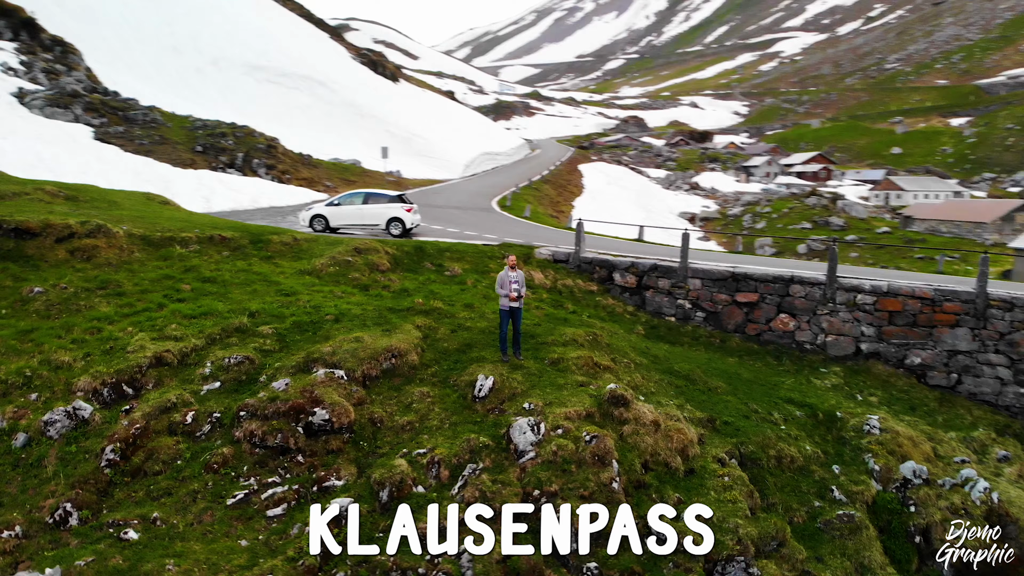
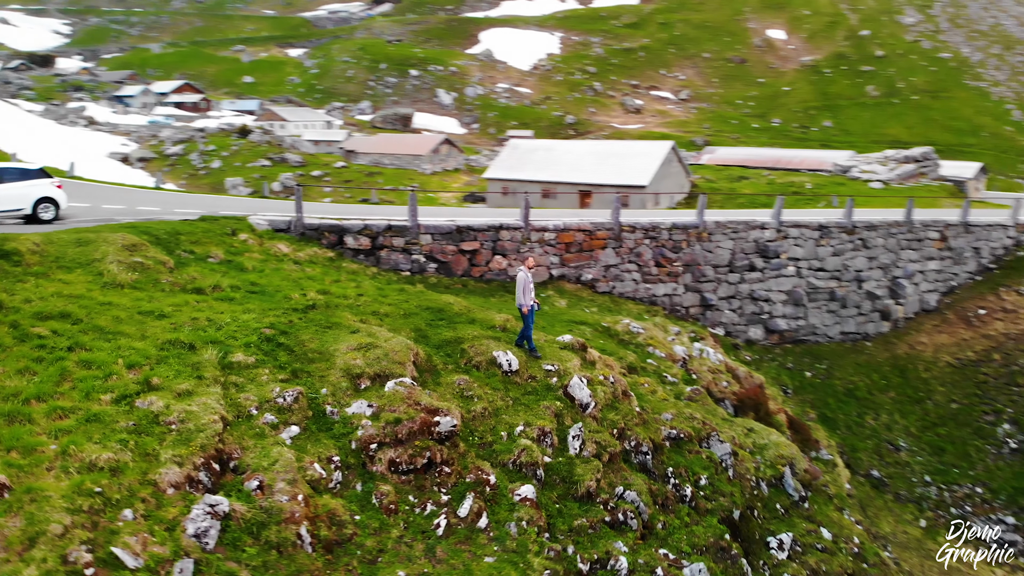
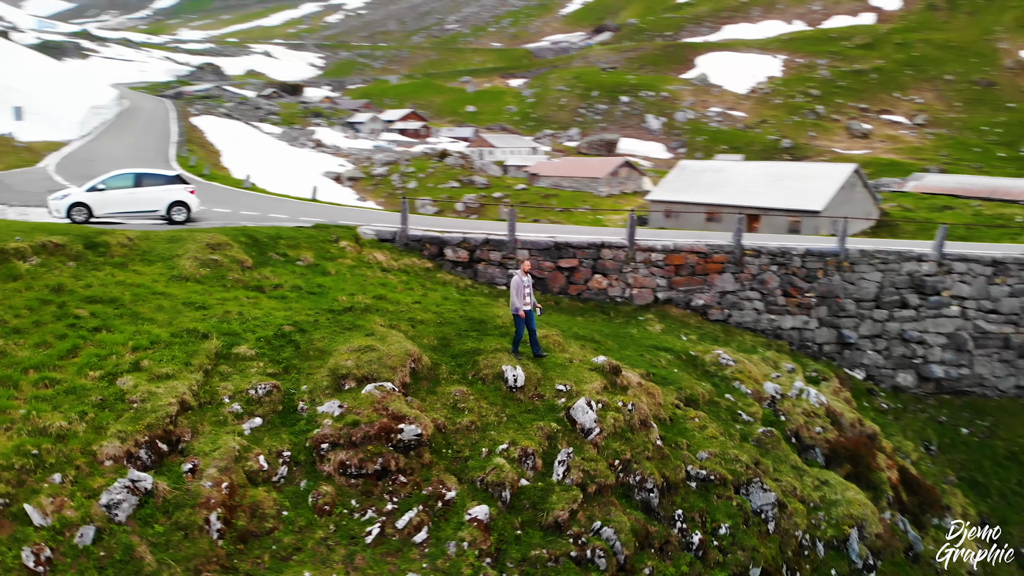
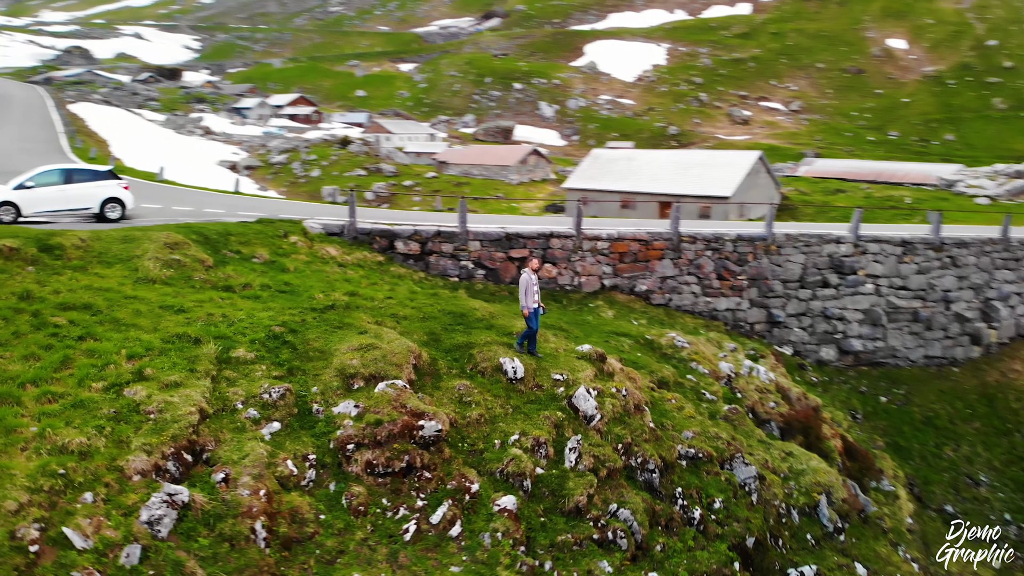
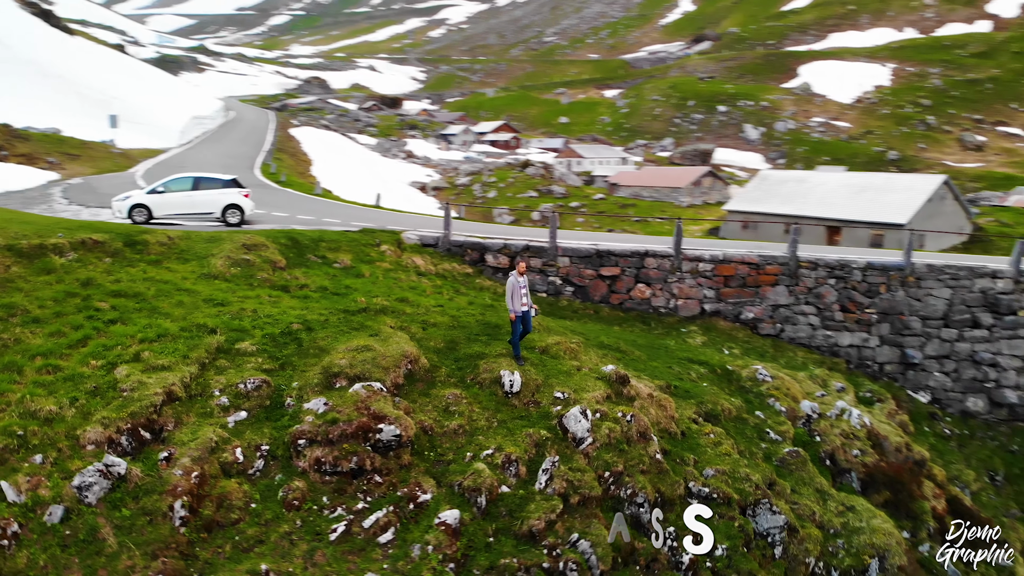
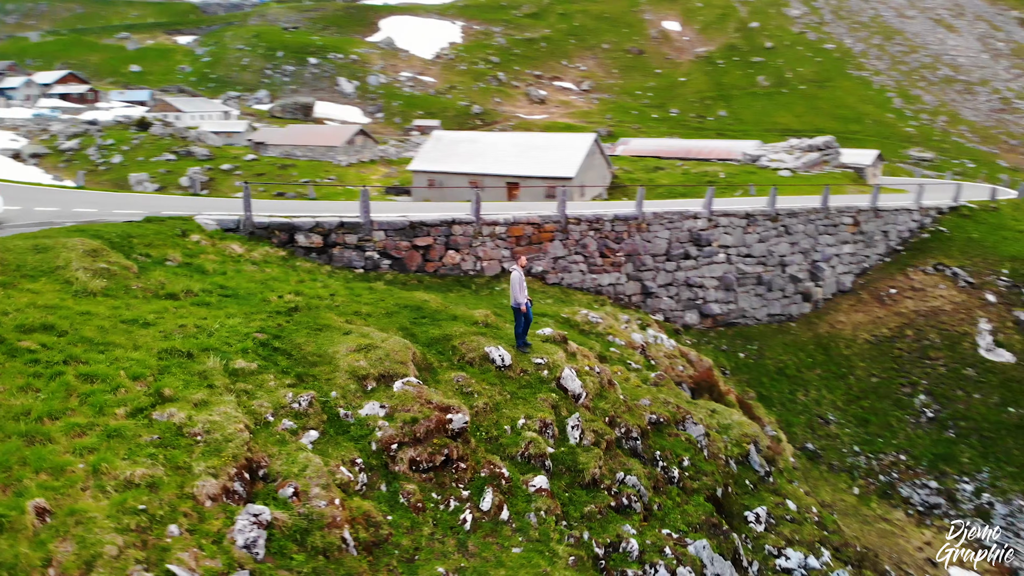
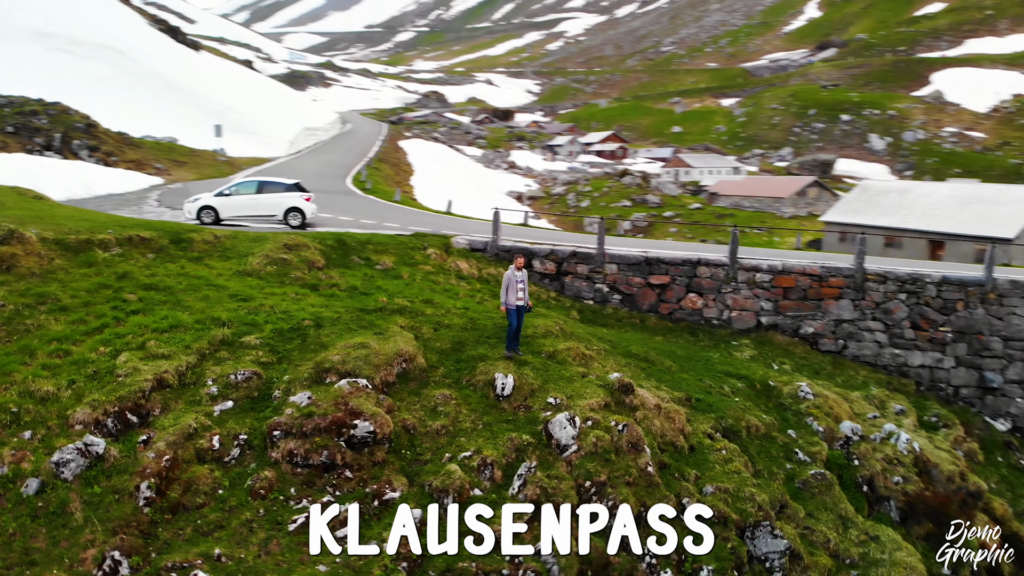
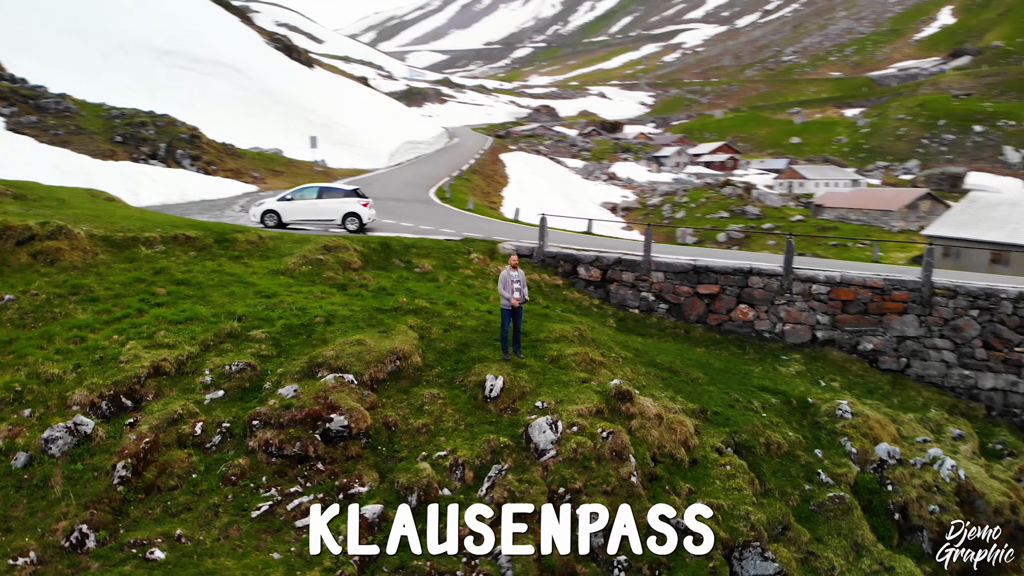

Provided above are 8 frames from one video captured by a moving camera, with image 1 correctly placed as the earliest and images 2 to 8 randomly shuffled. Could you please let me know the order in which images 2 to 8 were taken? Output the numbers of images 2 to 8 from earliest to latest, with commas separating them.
8, 7, 5, 3, 4, 2, 6
